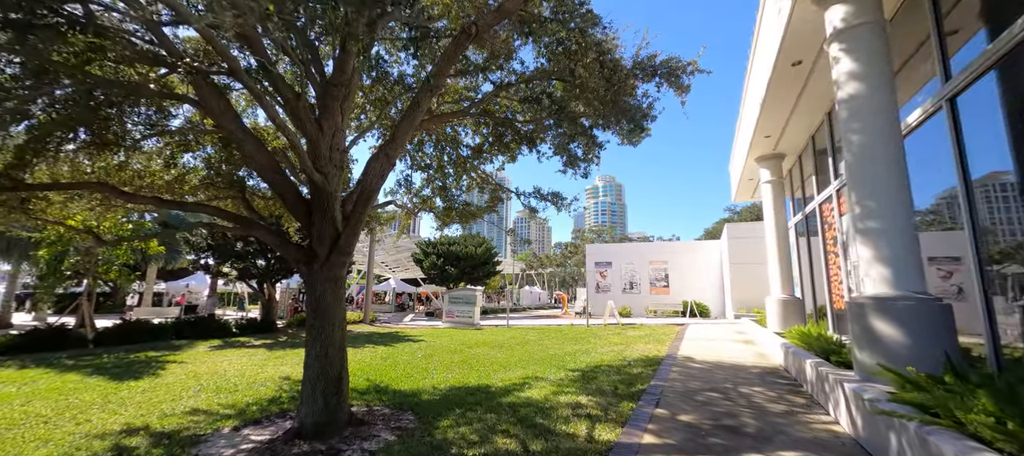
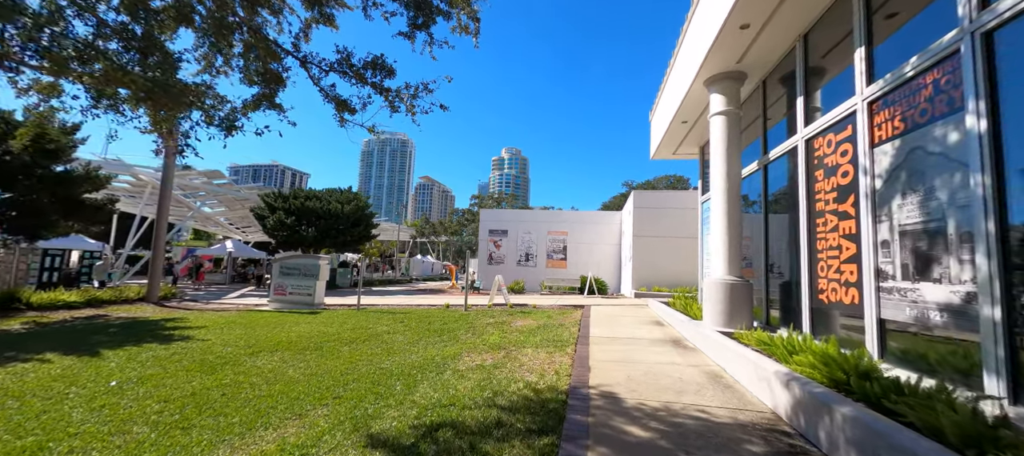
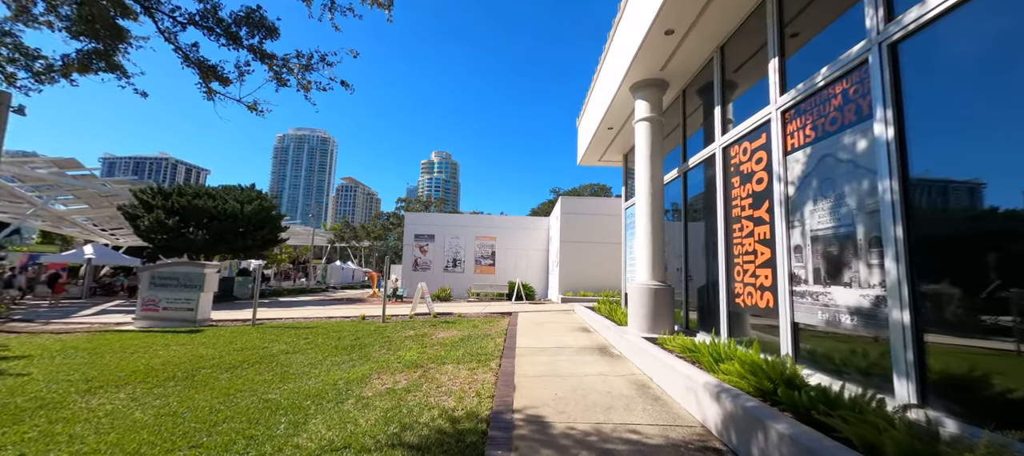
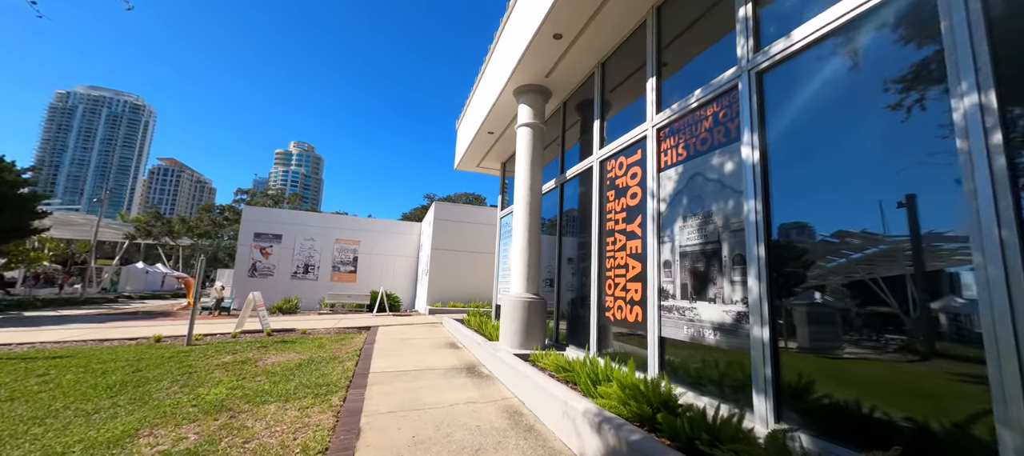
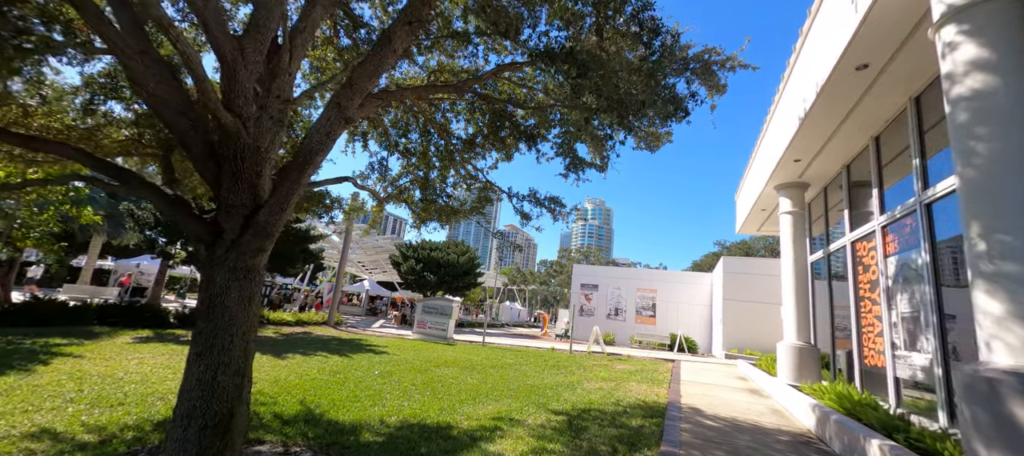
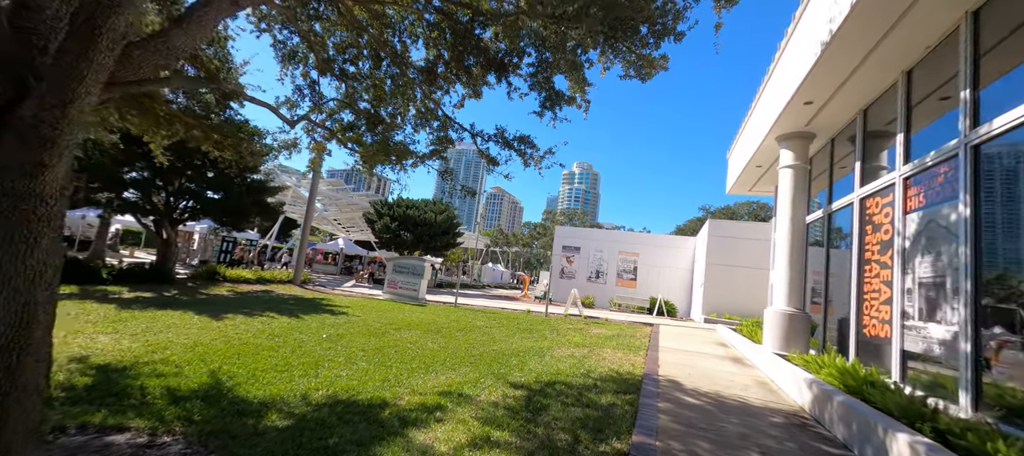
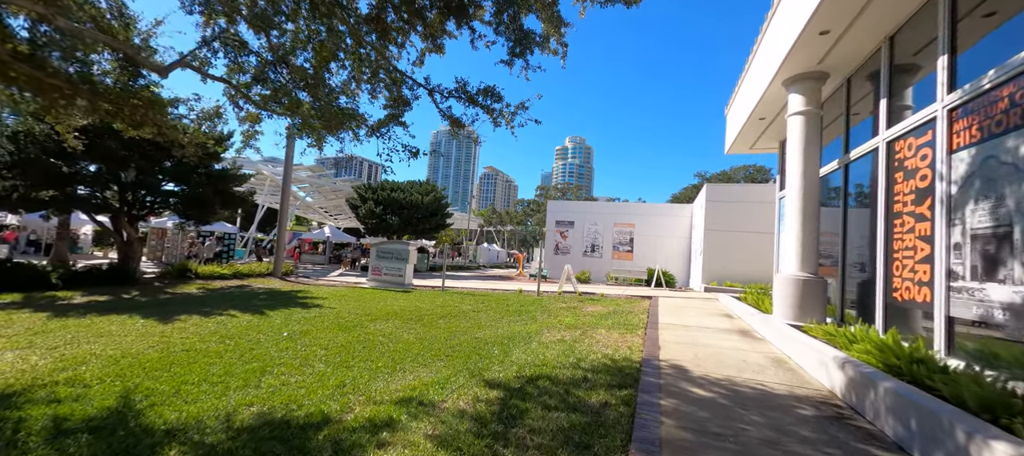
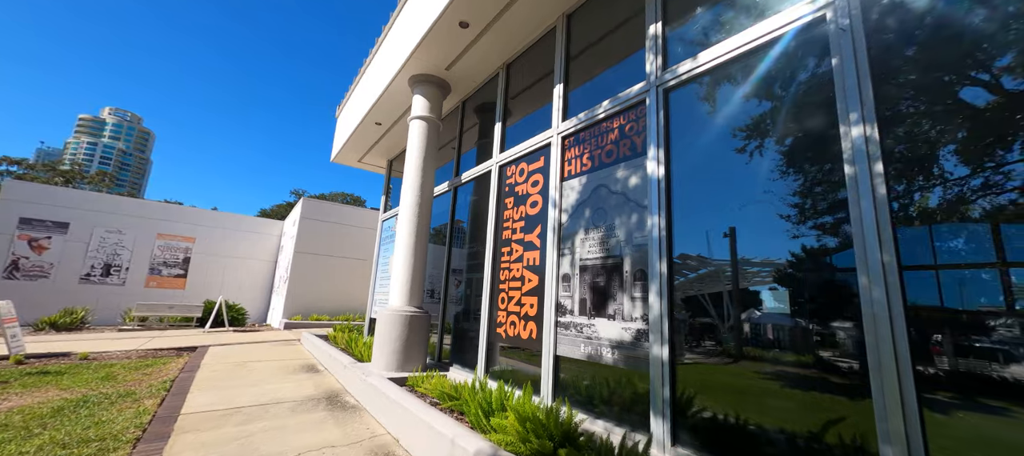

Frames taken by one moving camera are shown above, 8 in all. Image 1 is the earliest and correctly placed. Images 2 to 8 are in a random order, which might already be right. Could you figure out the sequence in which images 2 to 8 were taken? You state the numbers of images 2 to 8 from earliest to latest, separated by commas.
5, 6, 7, 2, 3, 4, 8
